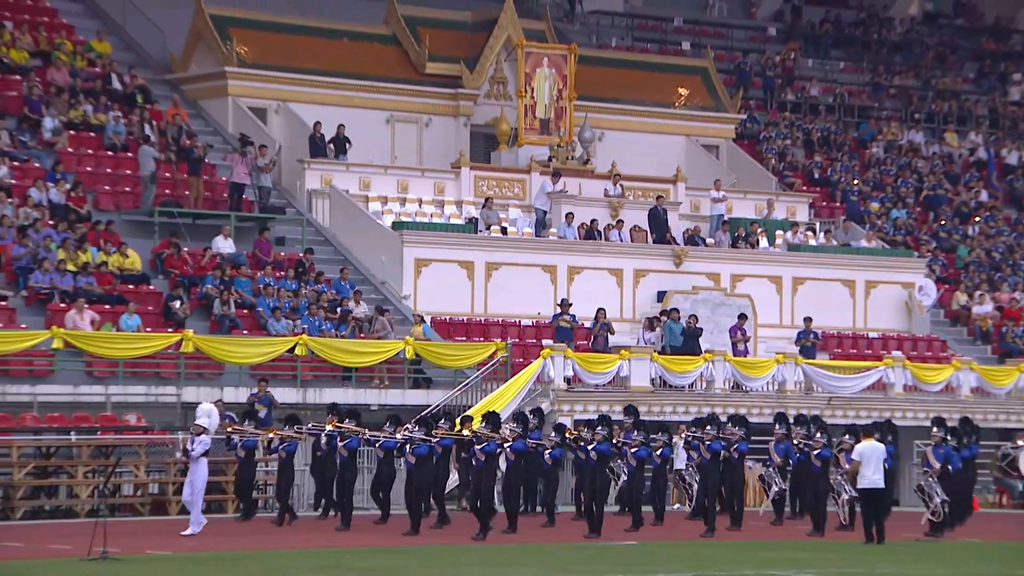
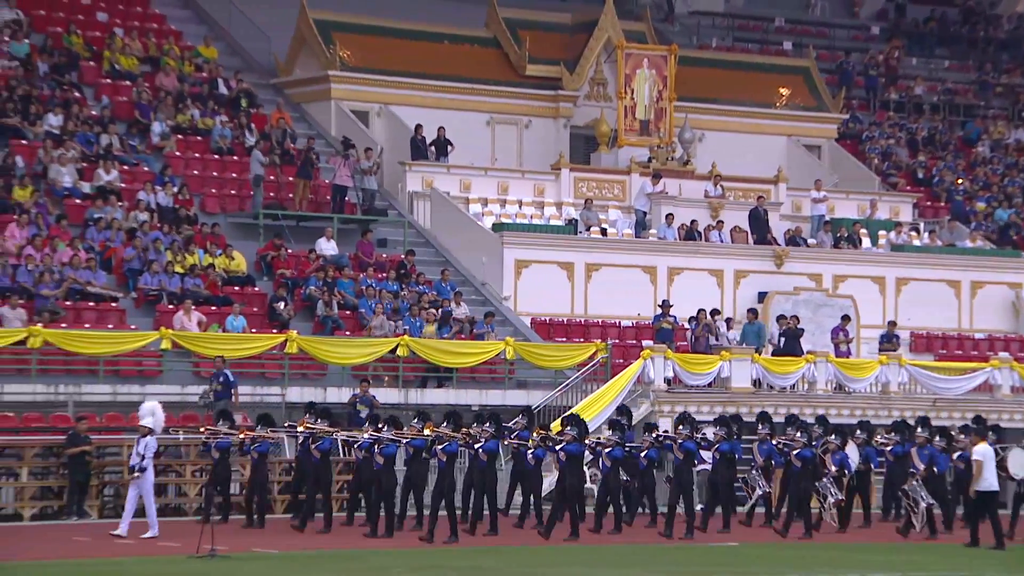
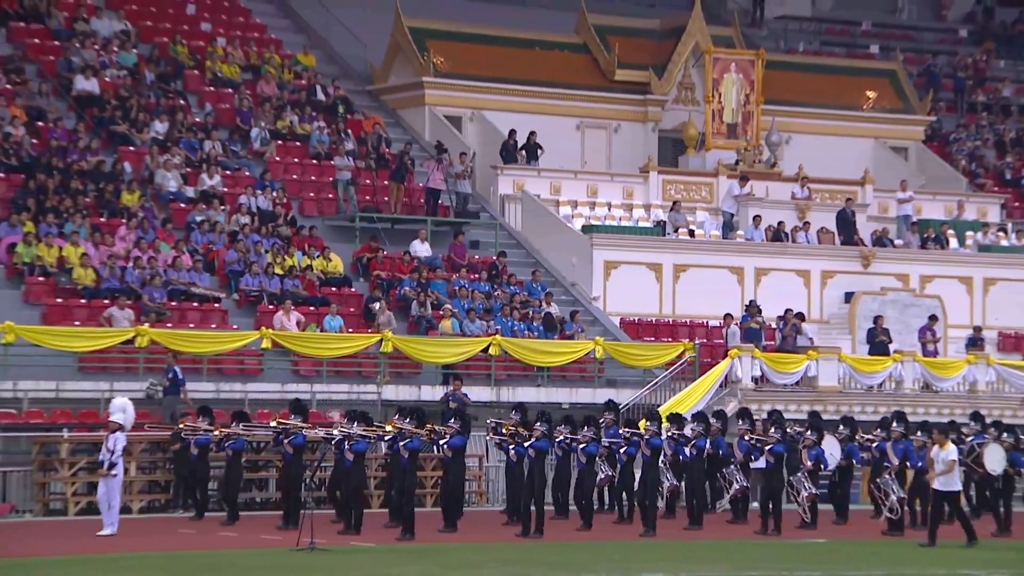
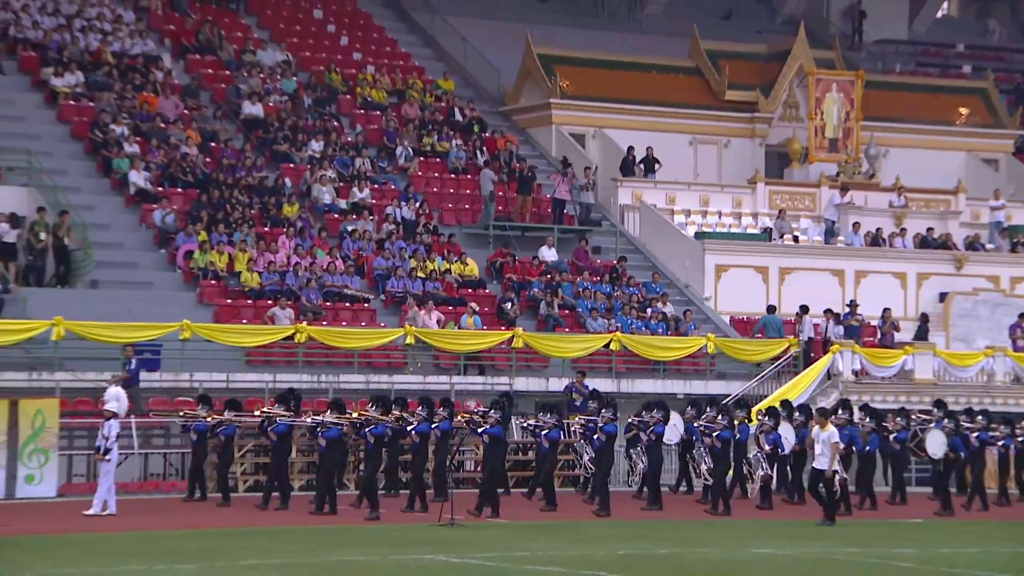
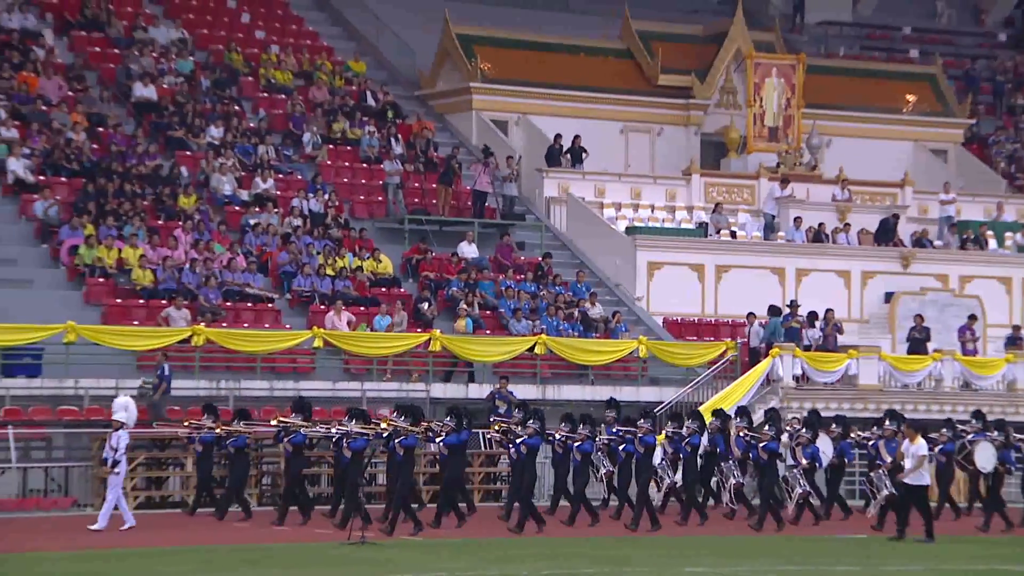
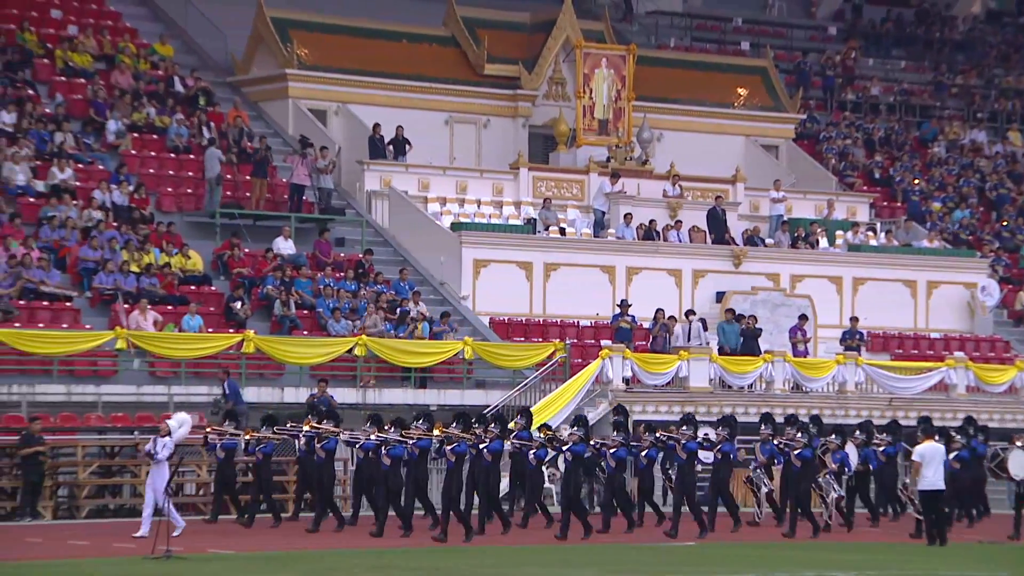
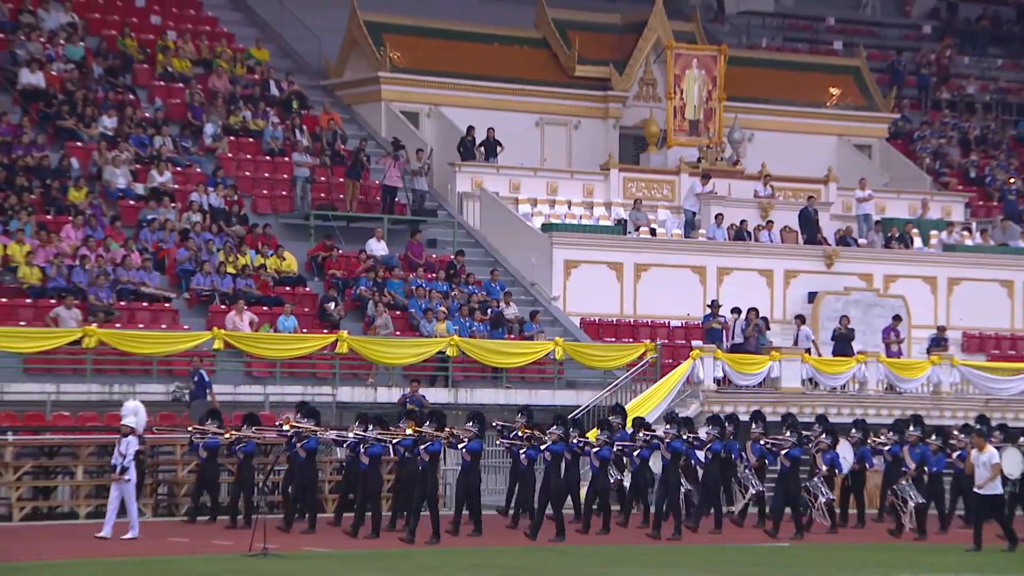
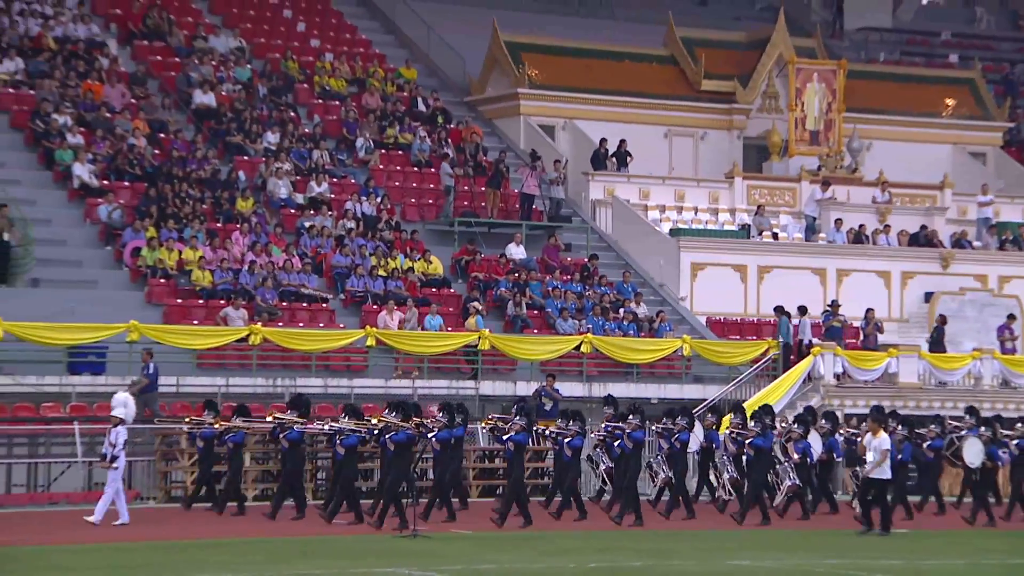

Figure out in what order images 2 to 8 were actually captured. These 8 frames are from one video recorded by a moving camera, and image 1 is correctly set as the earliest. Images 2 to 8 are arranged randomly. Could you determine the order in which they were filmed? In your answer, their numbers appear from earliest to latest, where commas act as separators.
6, 2, 7, 3, 5, 8, 4
